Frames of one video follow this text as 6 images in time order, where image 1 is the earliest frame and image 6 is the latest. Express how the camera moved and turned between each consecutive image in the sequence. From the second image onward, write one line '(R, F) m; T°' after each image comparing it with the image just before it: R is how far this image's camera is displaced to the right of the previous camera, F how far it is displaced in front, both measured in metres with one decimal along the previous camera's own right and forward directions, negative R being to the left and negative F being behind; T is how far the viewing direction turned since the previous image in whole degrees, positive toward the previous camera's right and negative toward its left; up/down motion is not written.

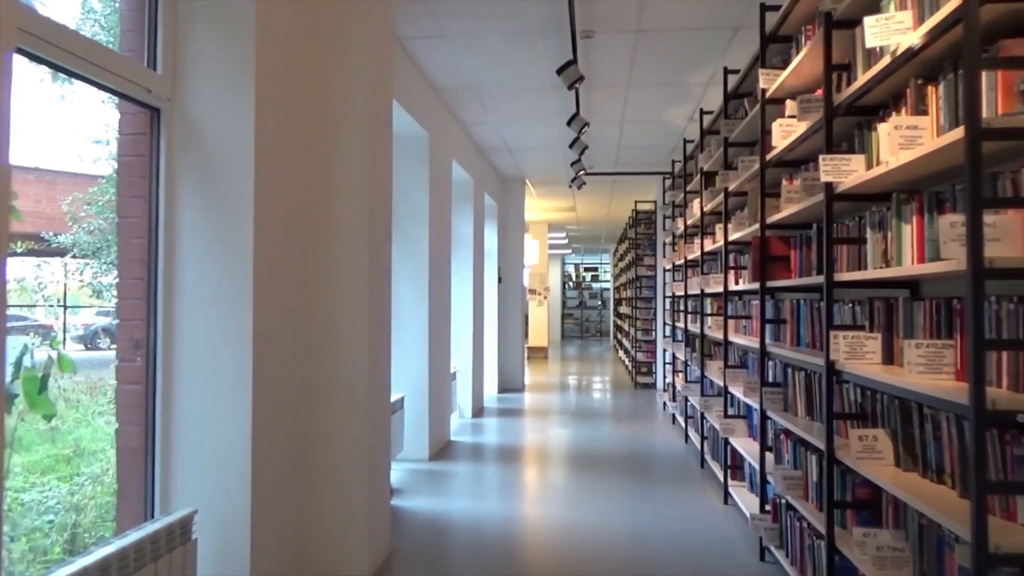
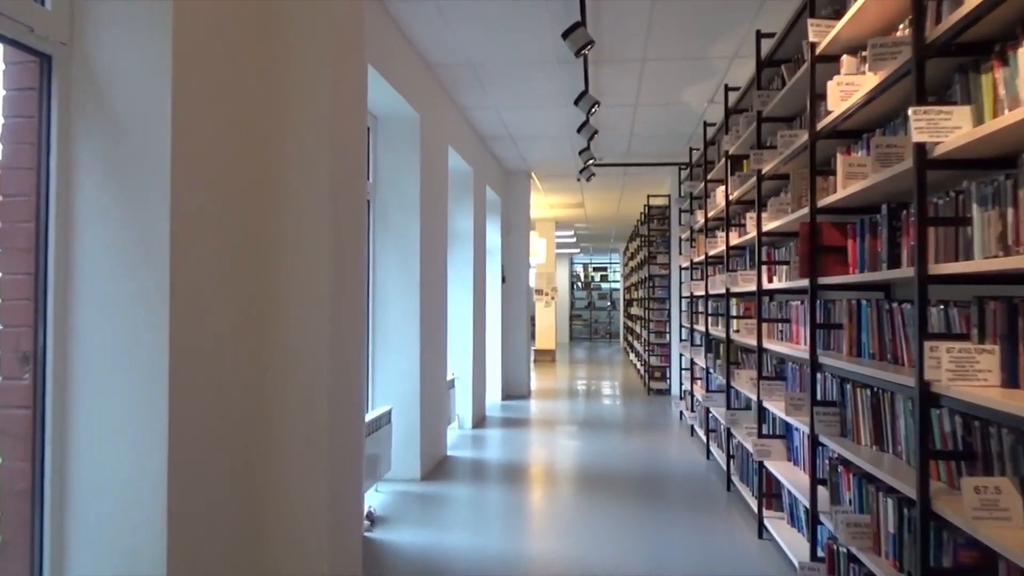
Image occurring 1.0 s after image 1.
(0.0, +0.6) m; -1°
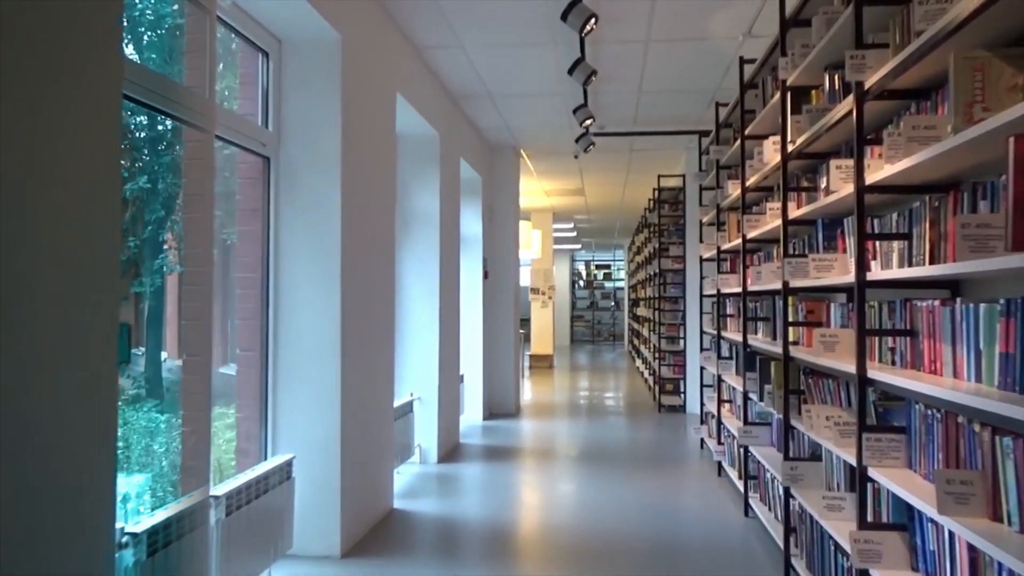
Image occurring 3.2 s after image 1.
(+0.2, +1.4) m; 0°
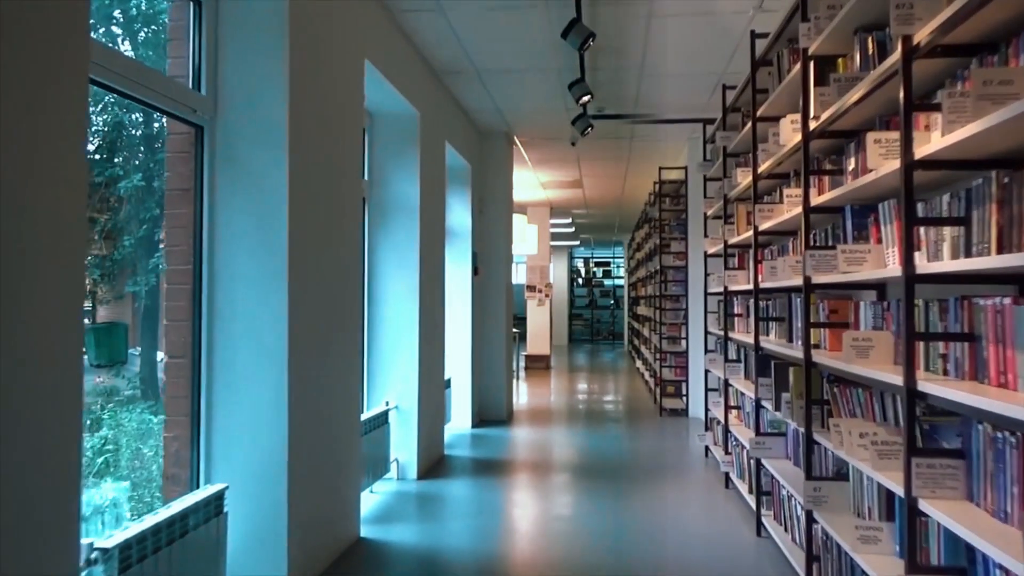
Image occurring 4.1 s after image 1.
(+0.1, +0.5) m; 0°
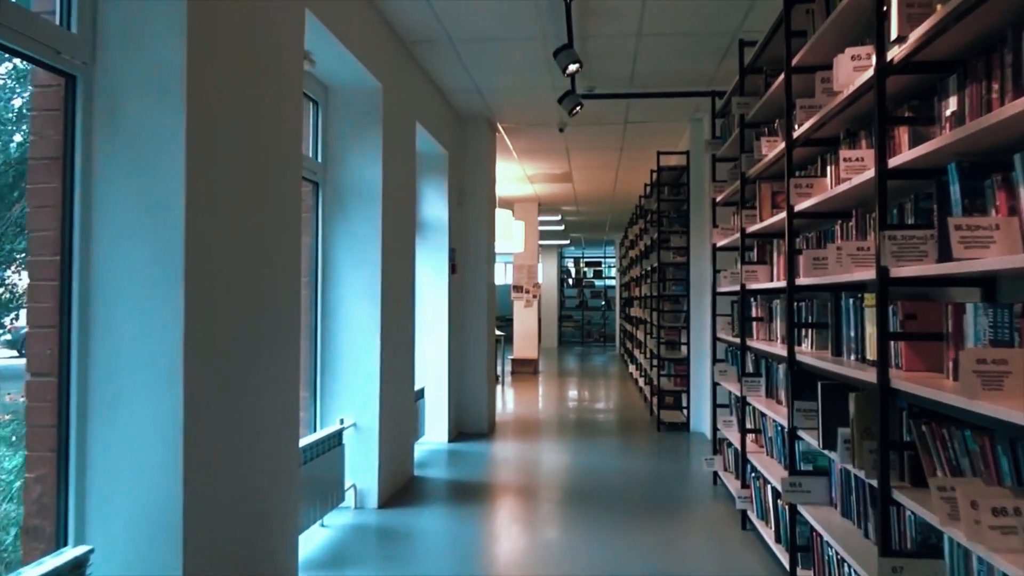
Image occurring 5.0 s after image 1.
(+0.1, +0.6) m; +1°
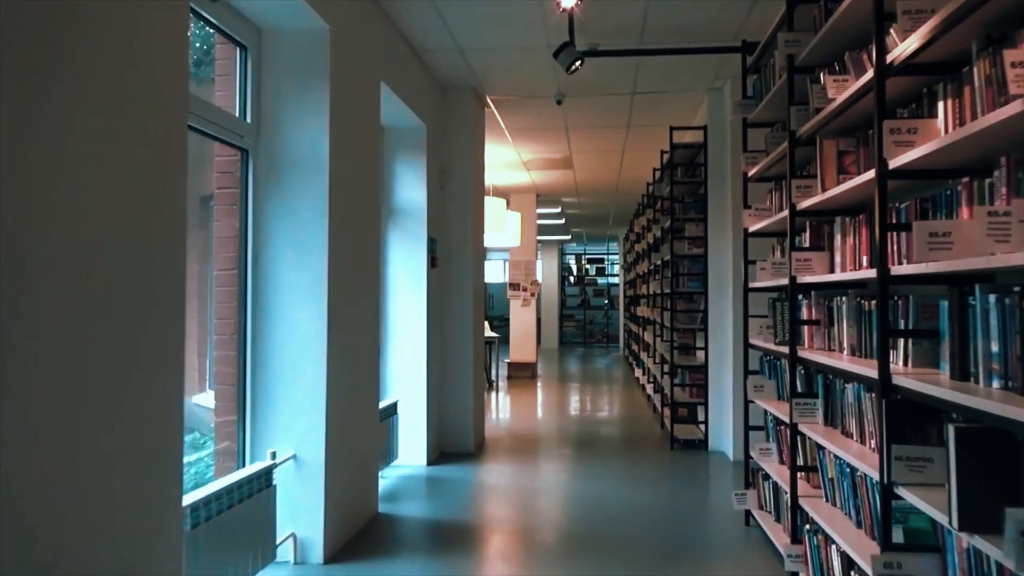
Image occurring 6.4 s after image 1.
(+0.1, +0.9) m; 0°
